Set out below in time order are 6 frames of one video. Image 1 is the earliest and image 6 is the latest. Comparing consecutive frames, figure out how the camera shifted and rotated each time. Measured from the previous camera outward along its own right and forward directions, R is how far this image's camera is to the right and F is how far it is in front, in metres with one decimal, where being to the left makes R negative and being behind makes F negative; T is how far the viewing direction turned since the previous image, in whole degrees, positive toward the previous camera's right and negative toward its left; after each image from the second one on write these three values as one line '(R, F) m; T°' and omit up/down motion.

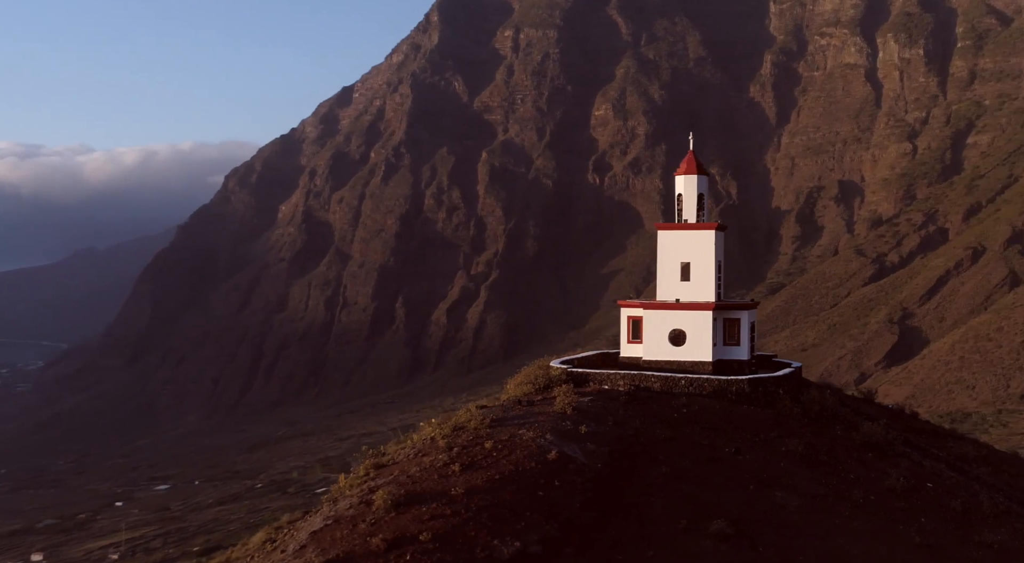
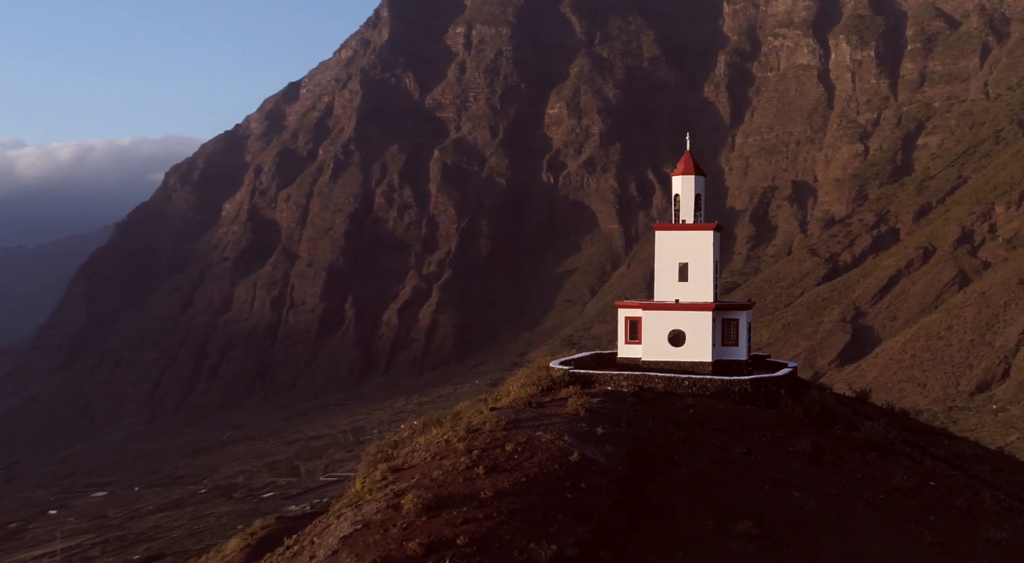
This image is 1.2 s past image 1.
(-2.2, +0.8) m; +4°
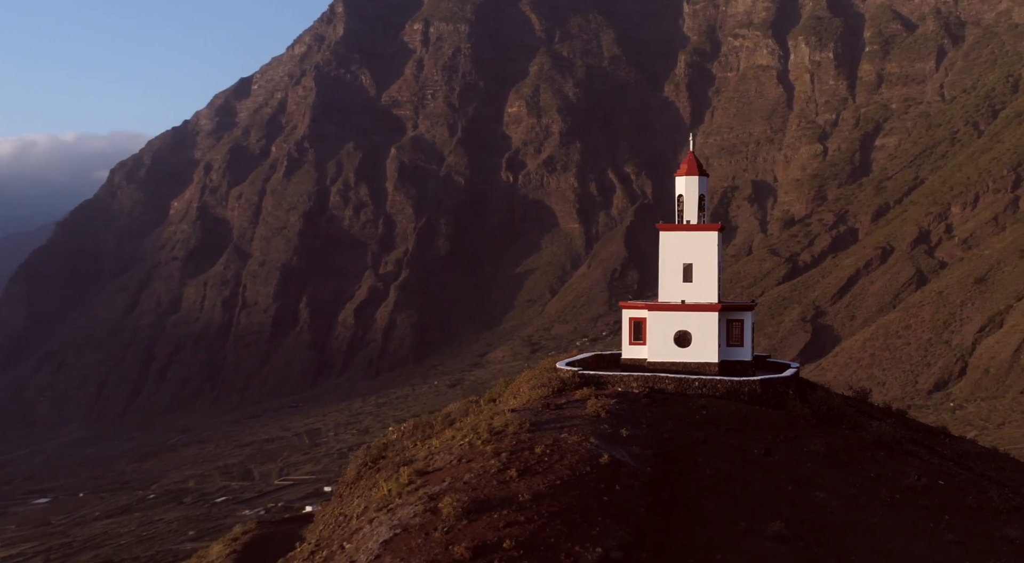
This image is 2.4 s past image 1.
(-2.2, +0.8) m; +4°
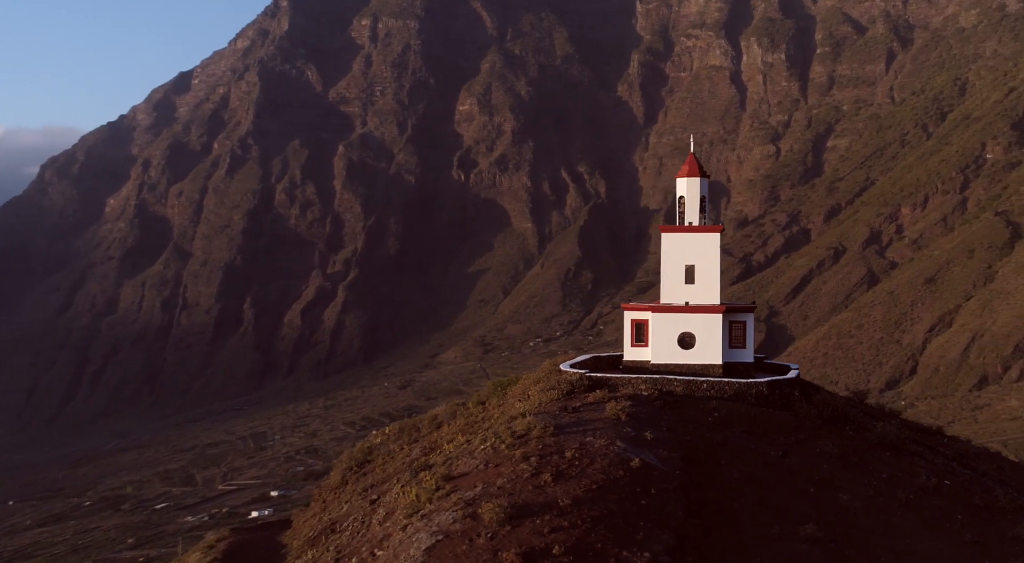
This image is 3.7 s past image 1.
(-2.3, +1.1) m; +4°
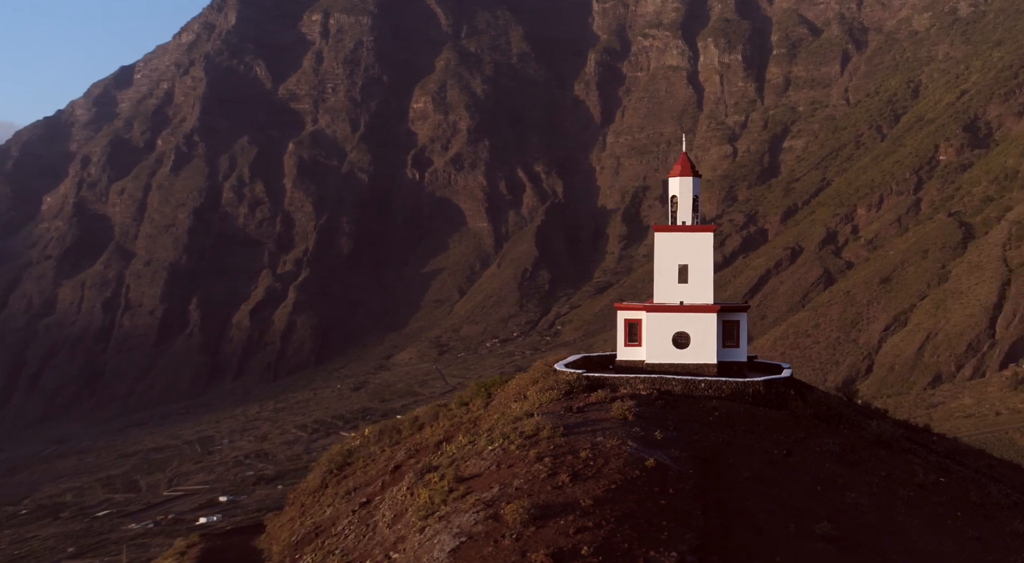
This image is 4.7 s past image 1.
(-1.6, +1.0) m; +3°
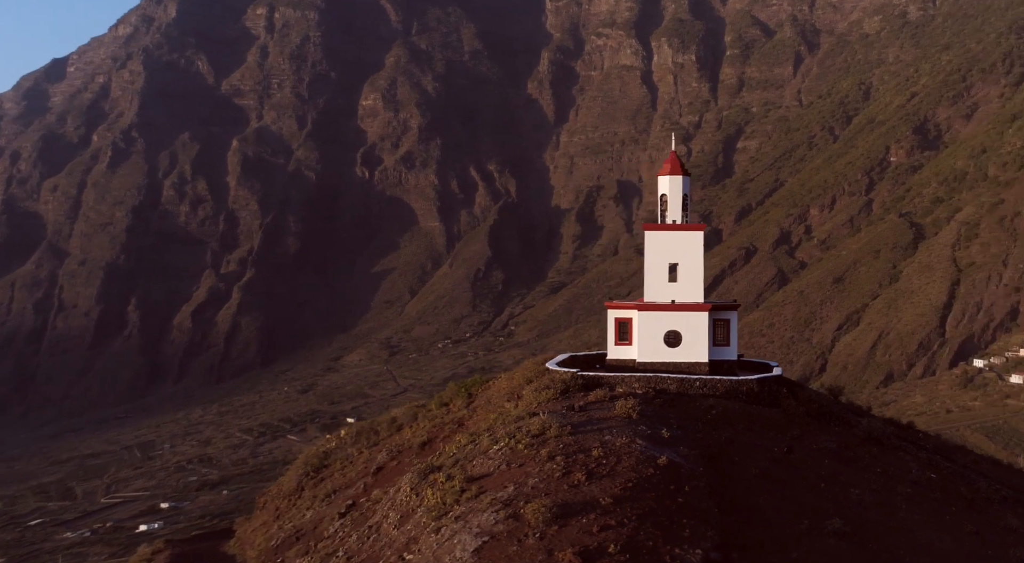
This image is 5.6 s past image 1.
(-1.5, +1.1) m; +4°
